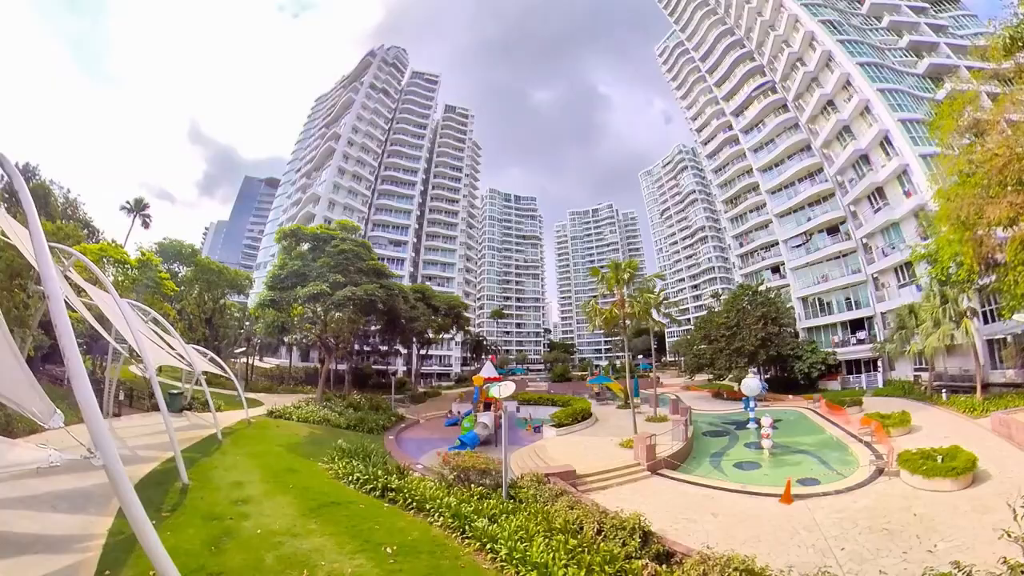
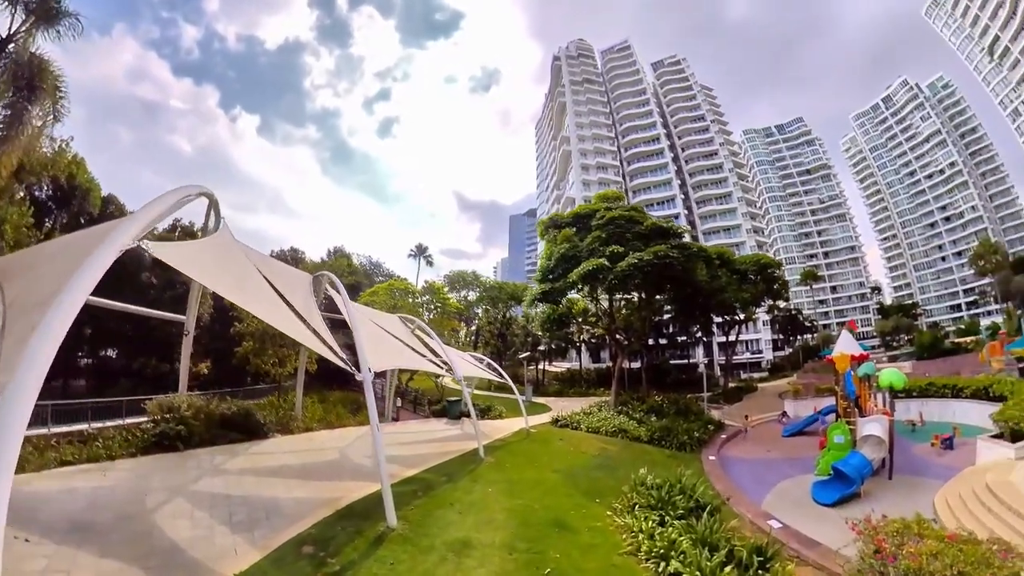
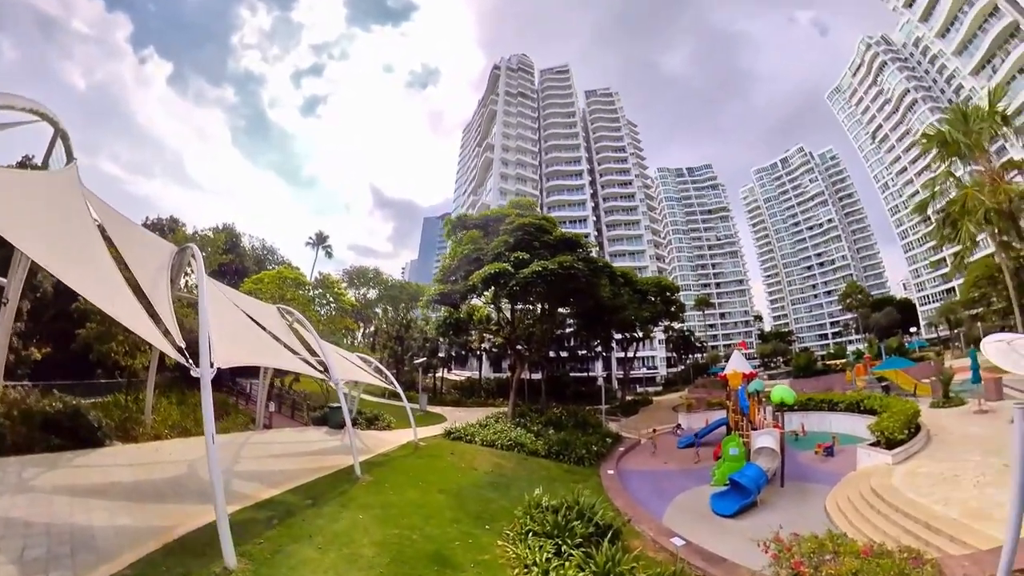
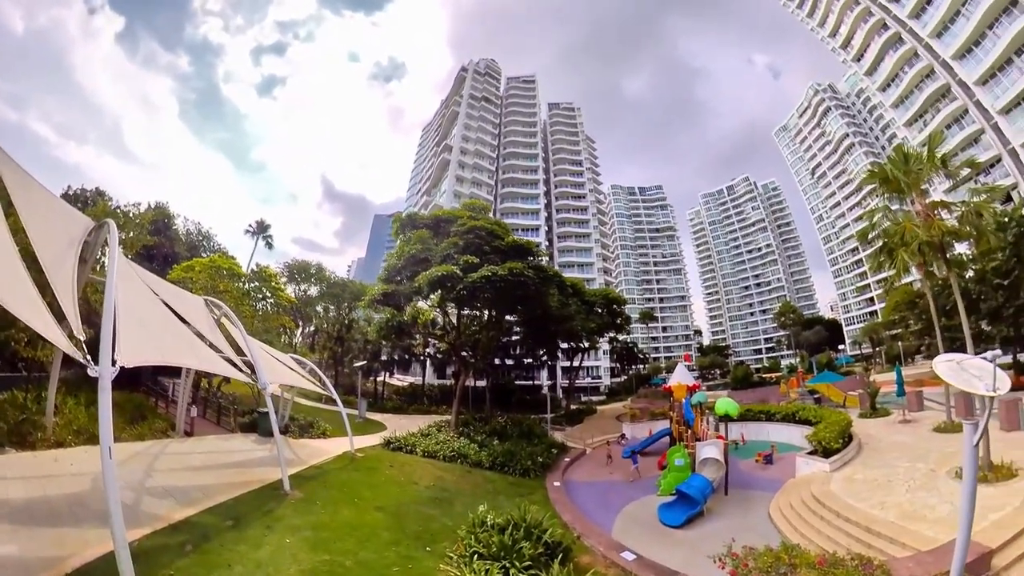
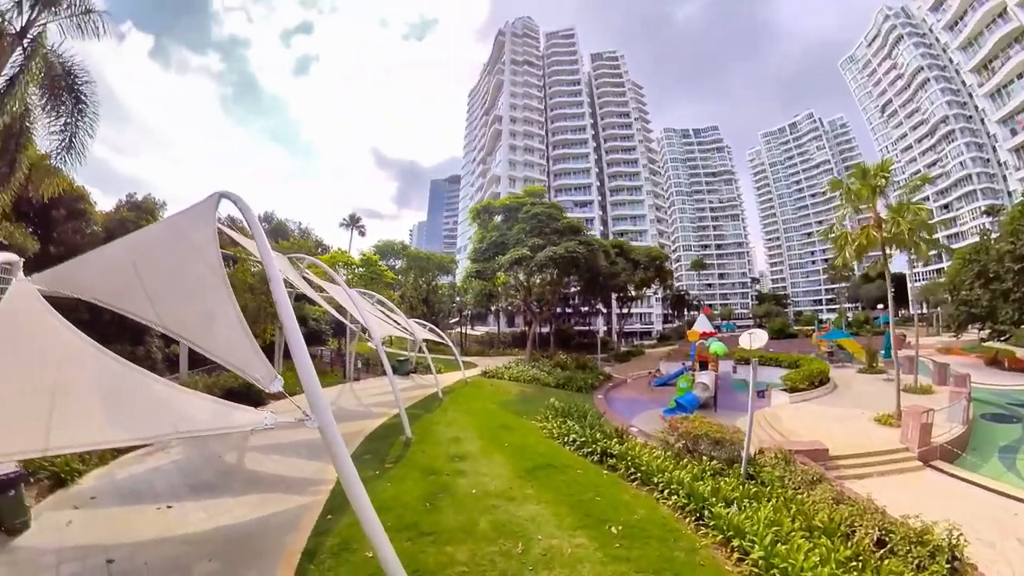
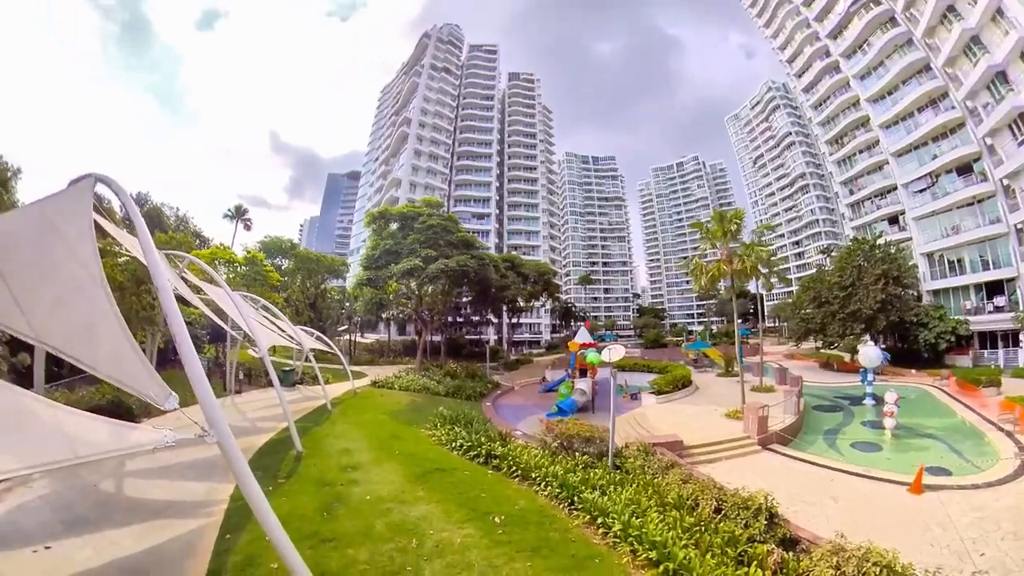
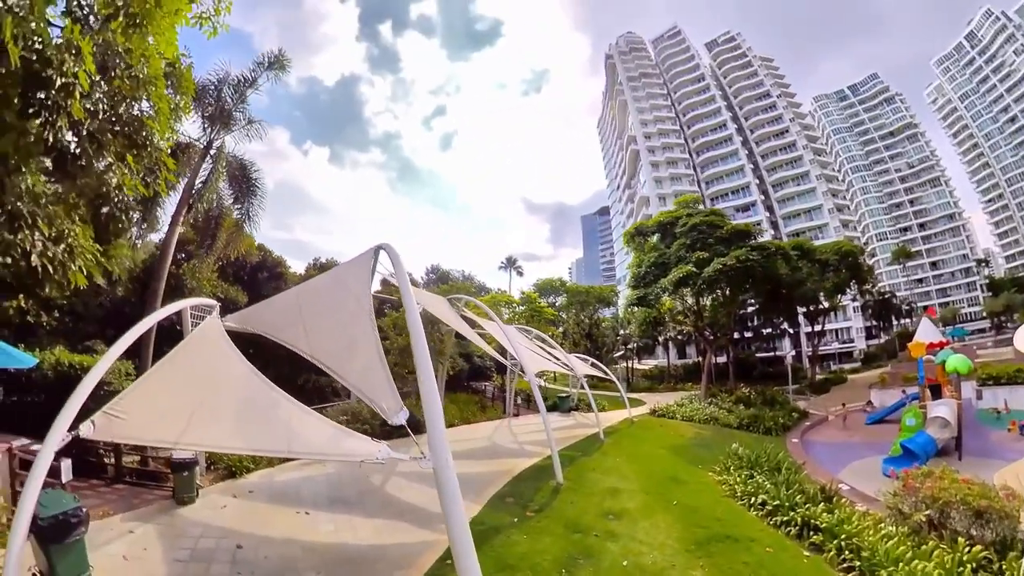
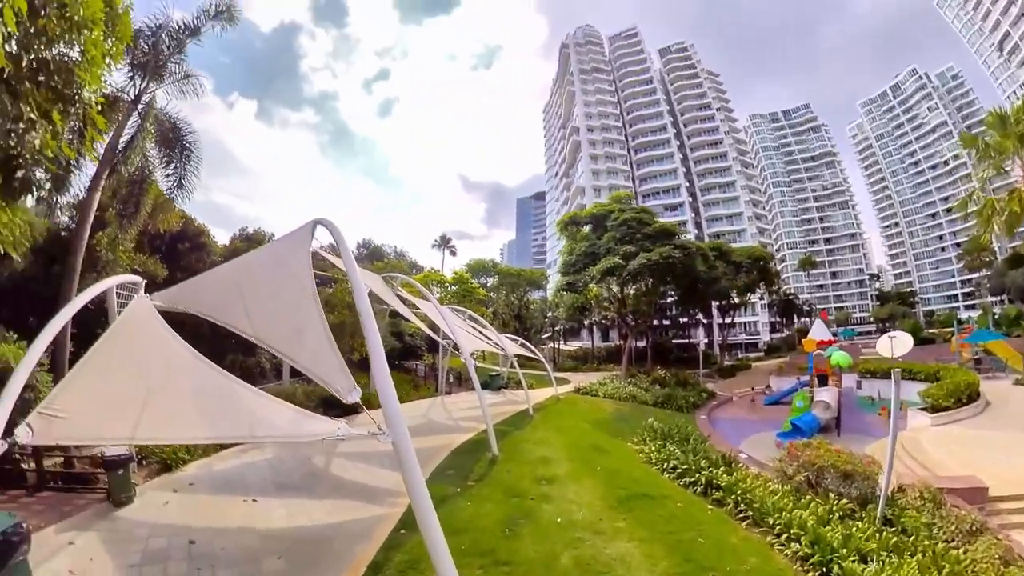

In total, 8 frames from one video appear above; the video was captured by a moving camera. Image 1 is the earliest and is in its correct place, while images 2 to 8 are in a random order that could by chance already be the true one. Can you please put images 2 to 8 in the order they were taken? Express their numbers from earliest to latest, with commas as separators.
6, 5, 8, 7, 2, 3, 4
